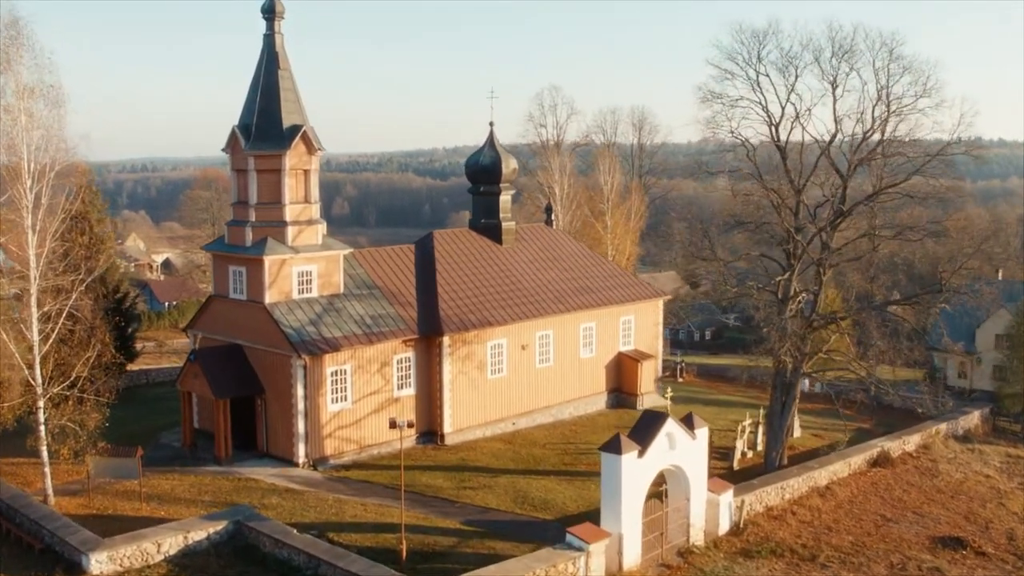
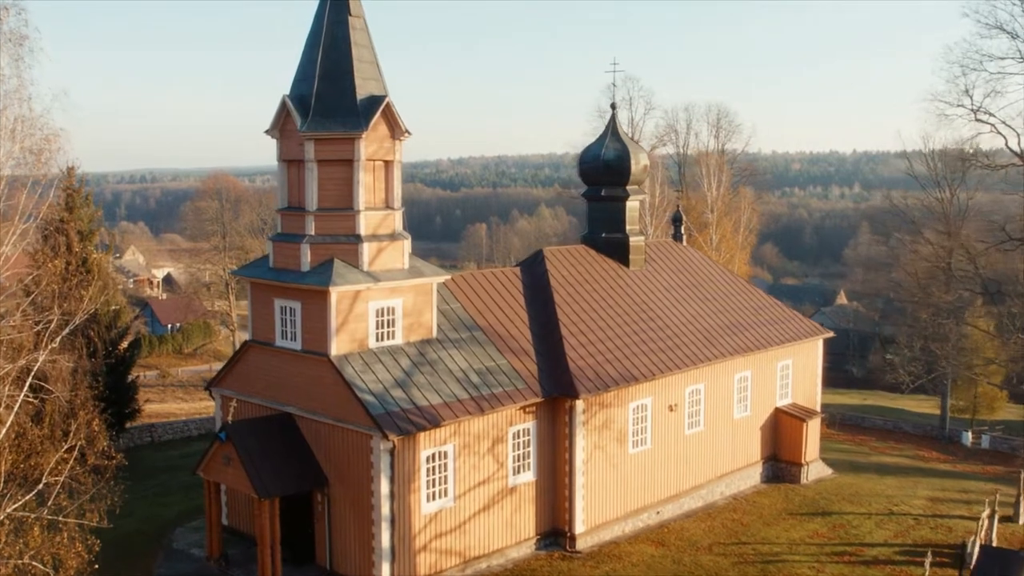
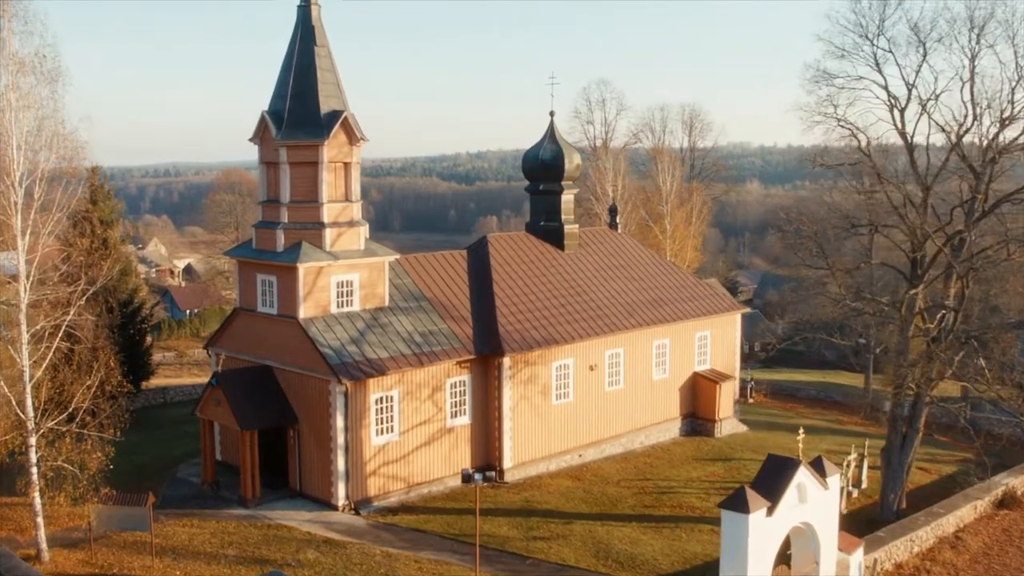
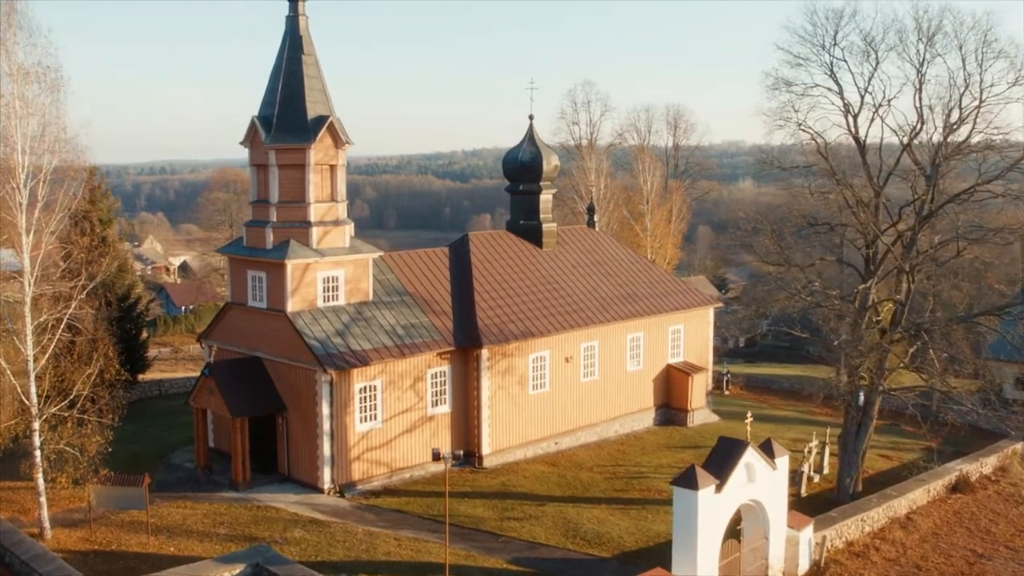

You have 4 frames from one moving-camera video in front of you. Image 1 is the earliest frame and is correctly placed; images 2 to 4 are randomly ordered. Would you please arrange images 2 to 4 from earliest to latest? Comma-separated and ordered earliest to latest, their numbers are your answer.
4, 3, 2
